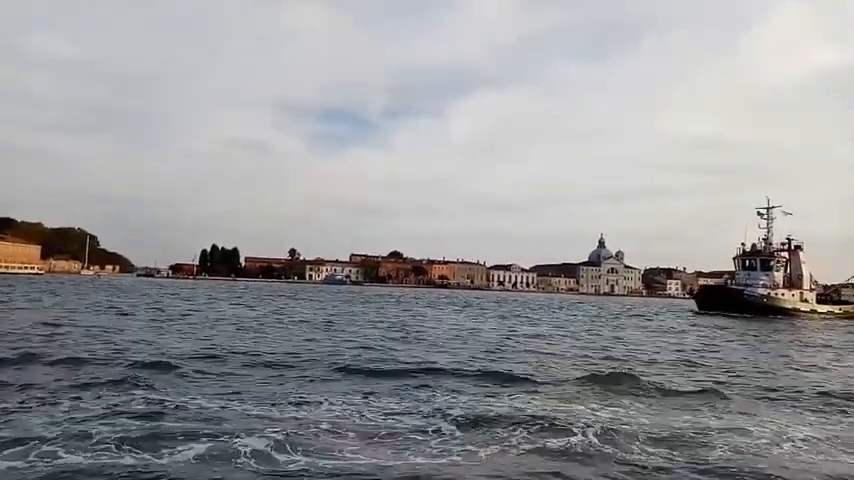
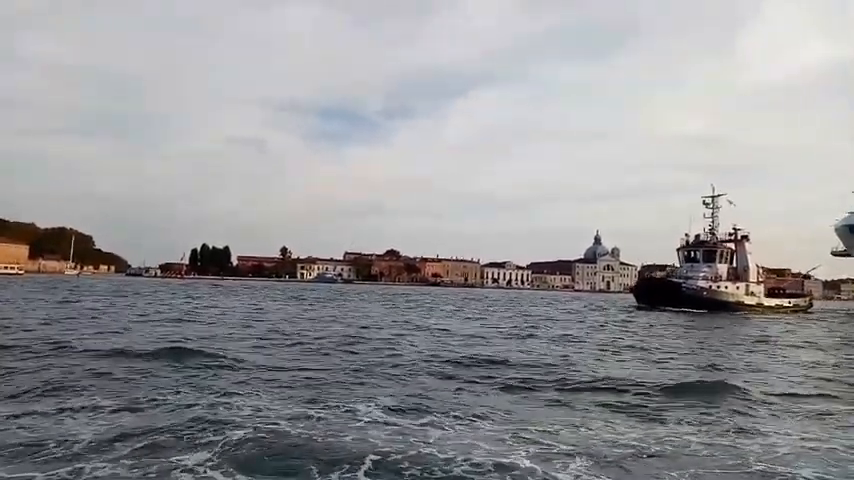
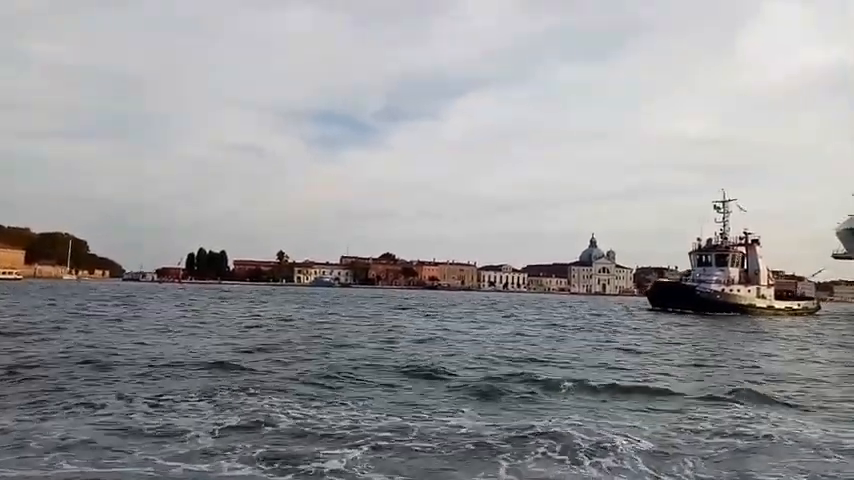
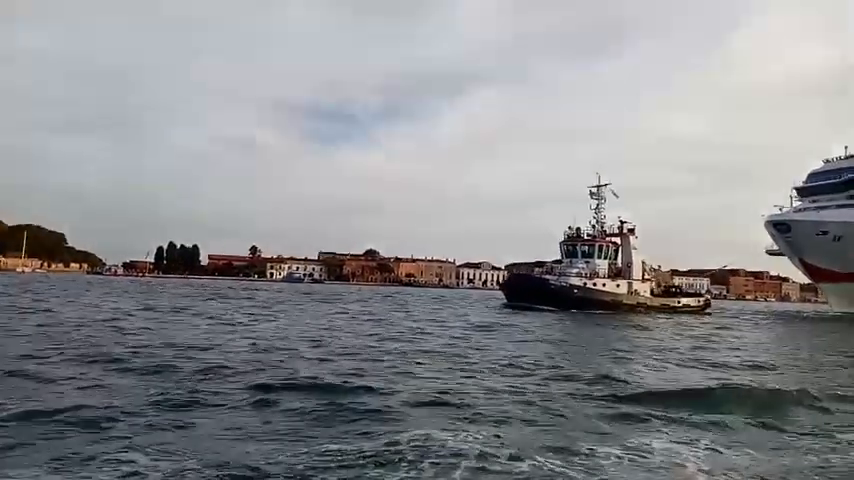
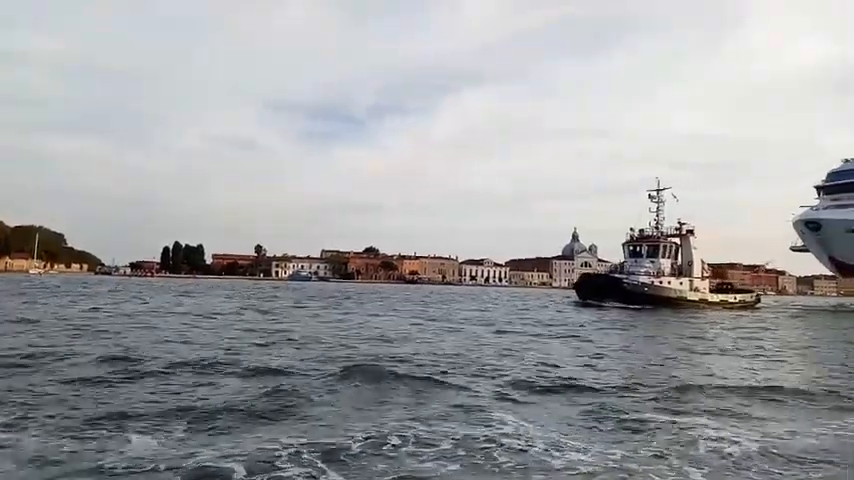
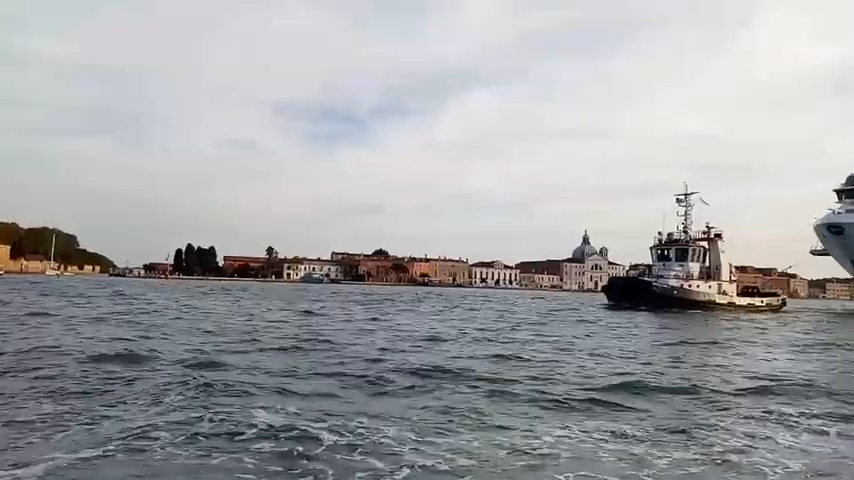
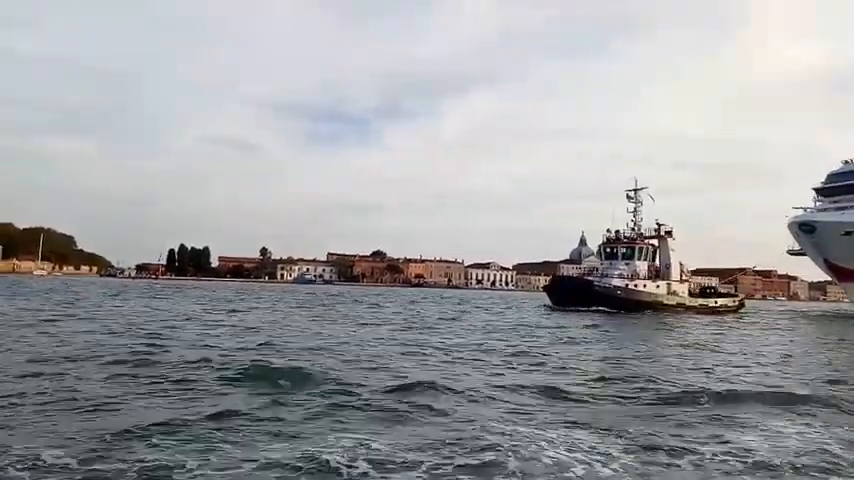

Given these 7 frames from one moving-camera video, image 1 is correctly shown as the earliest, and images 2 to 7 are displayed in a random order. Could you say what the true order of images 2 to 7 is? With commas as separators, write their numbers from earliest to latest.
3, 2, 6, 5, 7, 4
